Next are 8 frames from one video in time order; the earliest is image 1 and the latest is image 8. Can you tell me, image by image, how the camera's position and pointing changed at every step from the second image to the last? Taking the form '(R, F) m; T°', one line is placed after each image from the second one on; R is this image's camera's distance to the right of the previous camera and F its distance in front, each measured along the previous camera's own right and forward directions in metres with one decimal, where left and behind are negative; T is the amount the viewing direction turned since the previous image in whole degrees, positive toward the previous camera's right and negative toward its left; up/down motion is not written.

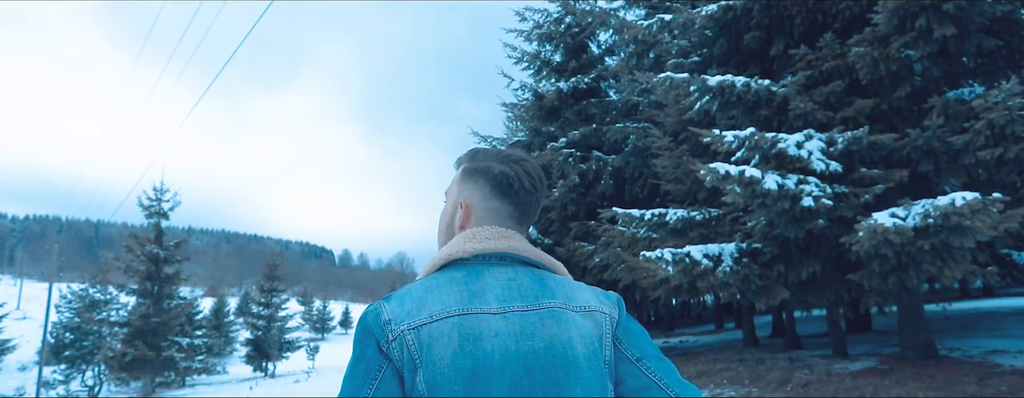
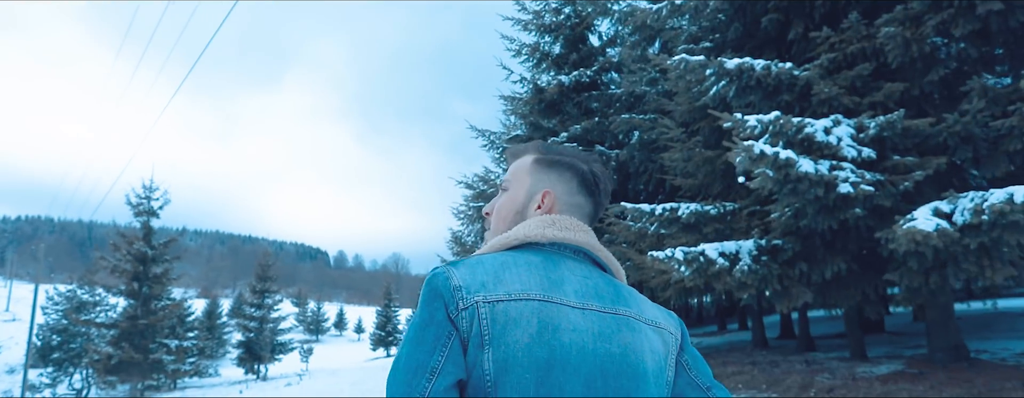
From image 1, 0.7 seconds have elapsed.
(-0.1, +0.7) m; 0°
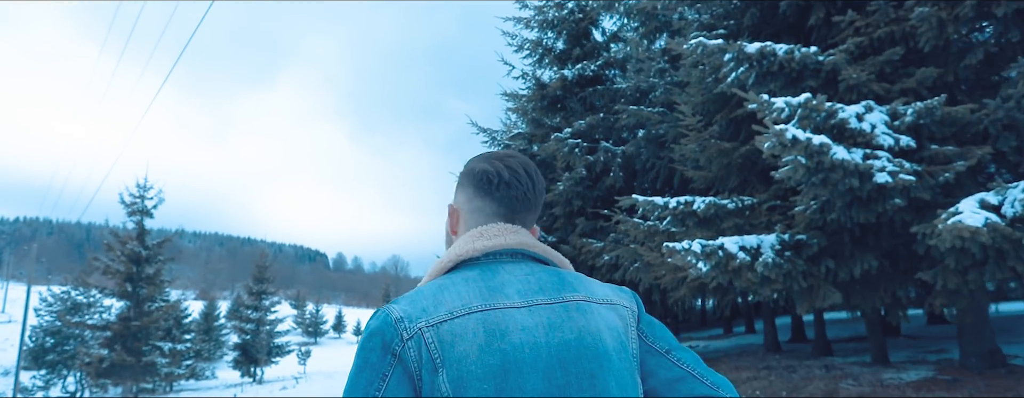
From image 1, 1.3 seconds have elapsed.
(-0.1, +0.6) m; 0°
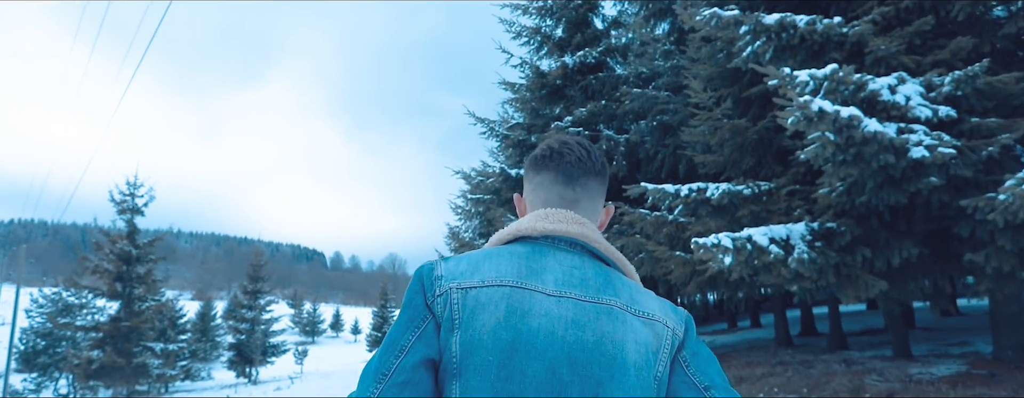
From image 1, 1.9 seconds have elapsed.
(0.0, +0.6) m; 0°
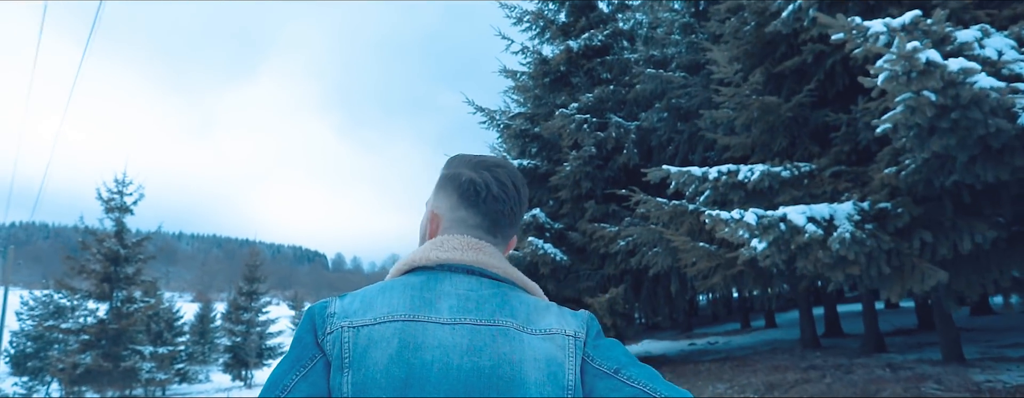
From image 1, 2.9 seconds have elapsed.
(0.0, +1.1) m; 0°
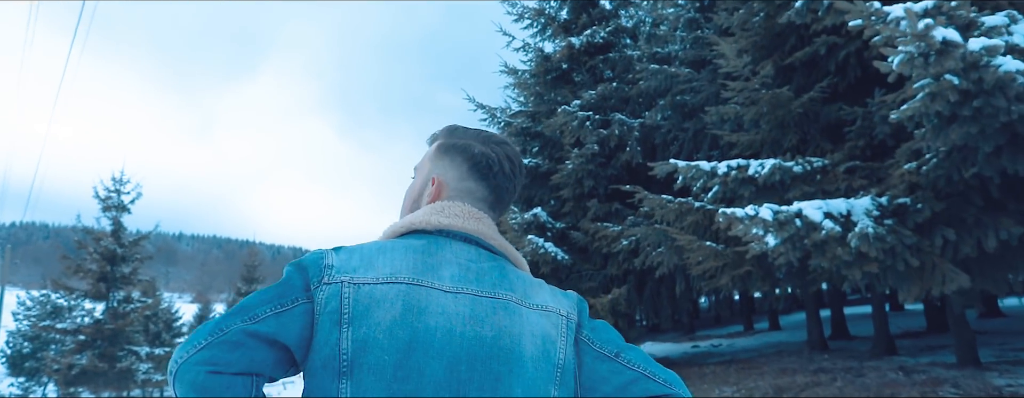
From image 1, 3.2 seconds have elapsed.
(0.0, +0.3) m; 0°
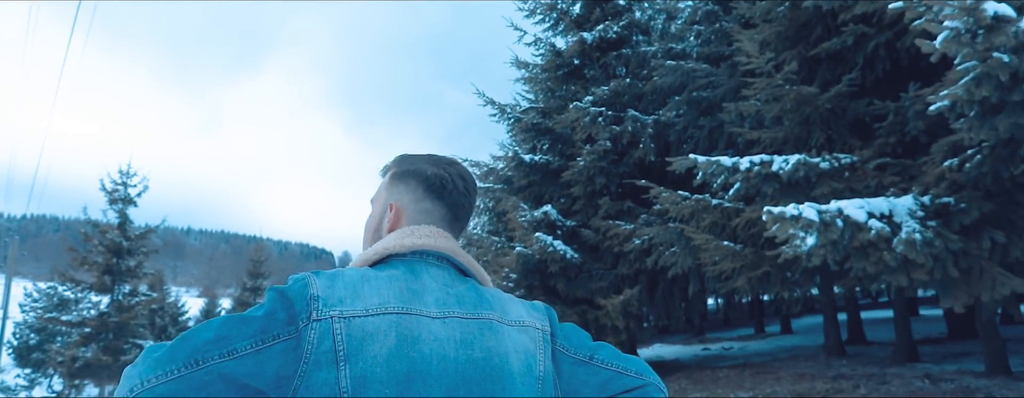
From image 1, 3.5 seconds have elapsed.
(0.0, +0.3) m; -1°
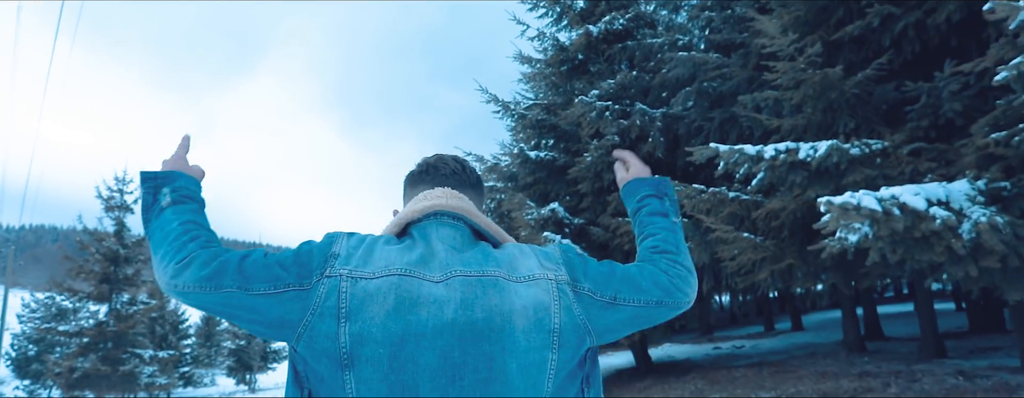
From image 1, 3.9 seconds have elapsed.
(-0.1, +0.4) m; 0°
